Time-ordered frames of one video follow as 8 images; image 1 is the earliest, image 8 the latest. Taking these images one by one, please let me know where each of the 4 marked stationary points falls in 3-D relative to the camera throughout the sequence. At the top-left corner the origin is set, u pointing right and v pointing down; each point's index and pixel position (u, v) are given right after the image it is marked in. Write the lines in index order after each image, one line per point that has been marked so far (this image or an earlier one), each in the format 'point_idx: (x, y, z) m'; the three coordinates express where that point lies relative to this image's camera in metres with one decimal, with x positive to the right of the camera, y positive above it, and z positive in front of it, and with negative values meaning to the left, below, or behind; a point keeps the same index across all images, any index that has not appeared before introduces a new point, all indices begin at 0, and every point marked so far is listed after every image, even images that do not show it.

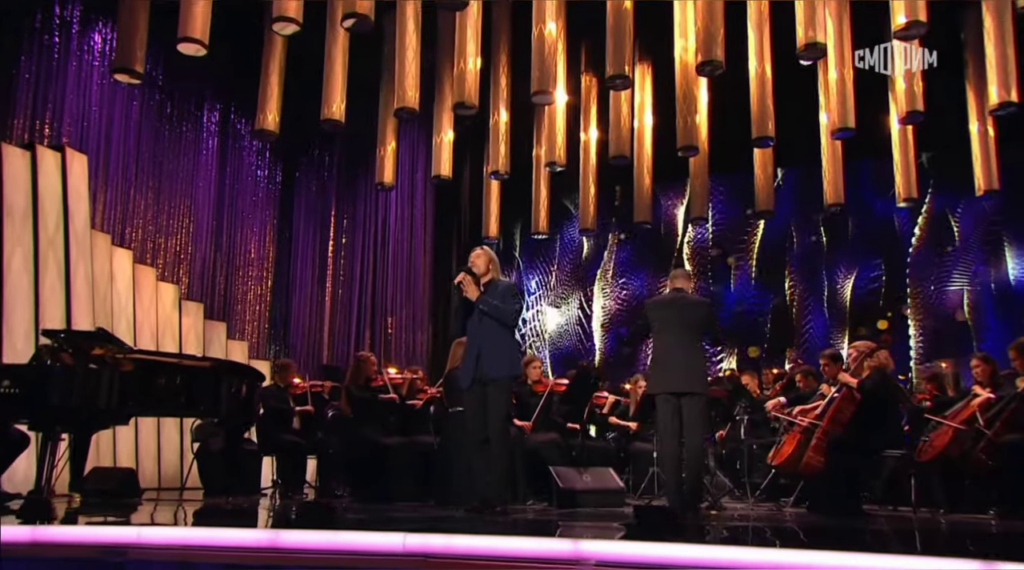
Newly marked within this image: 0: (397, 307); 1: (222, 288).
0: (-1.0, -0.2, +9.8) m
1: (-2.4, 0.0, +8.9) m
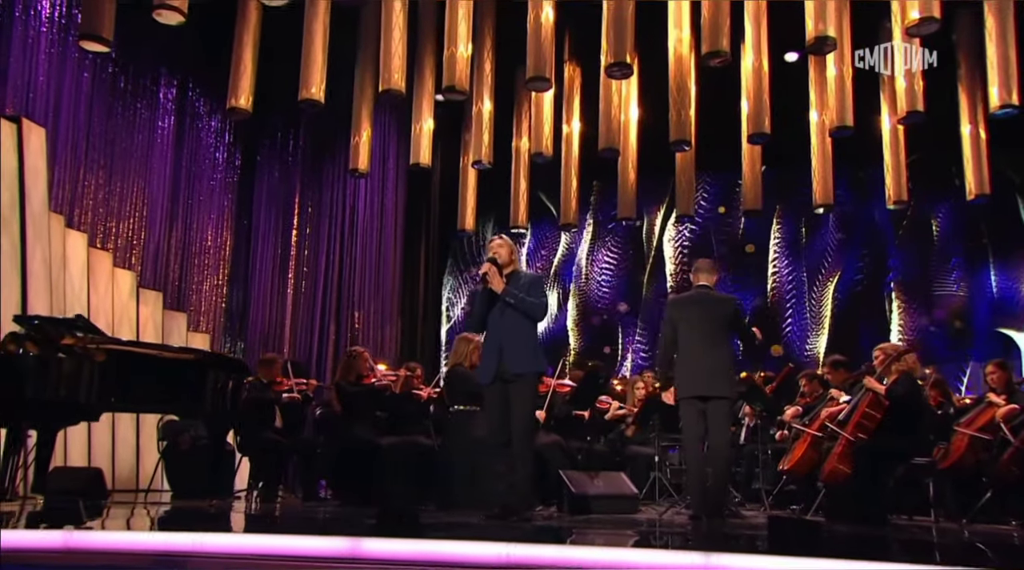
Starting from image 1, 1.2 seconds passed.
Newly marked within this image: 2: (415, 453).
0: (-1.2, -0.2, +9.3) m
1: (-2.6, +0.1, +8.4) m
2: (-0.5, -0.9, +6.3) m
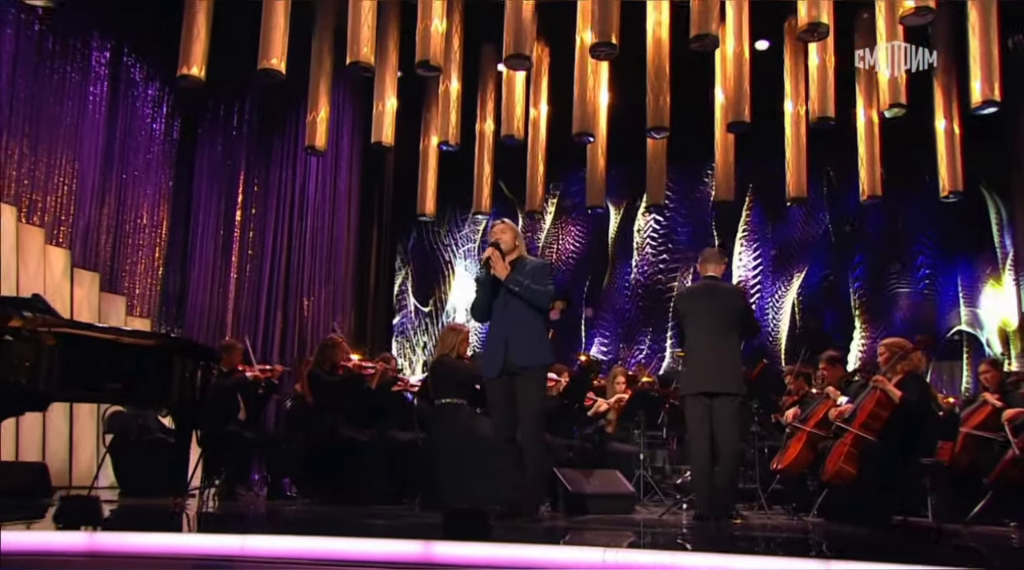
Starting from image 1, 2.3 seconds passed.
0: (-1.6, 0.0, +8.8) m
1: (-2.8, +0.2, +7.8) m
2: (-0.6, -0.9, +5.9) m
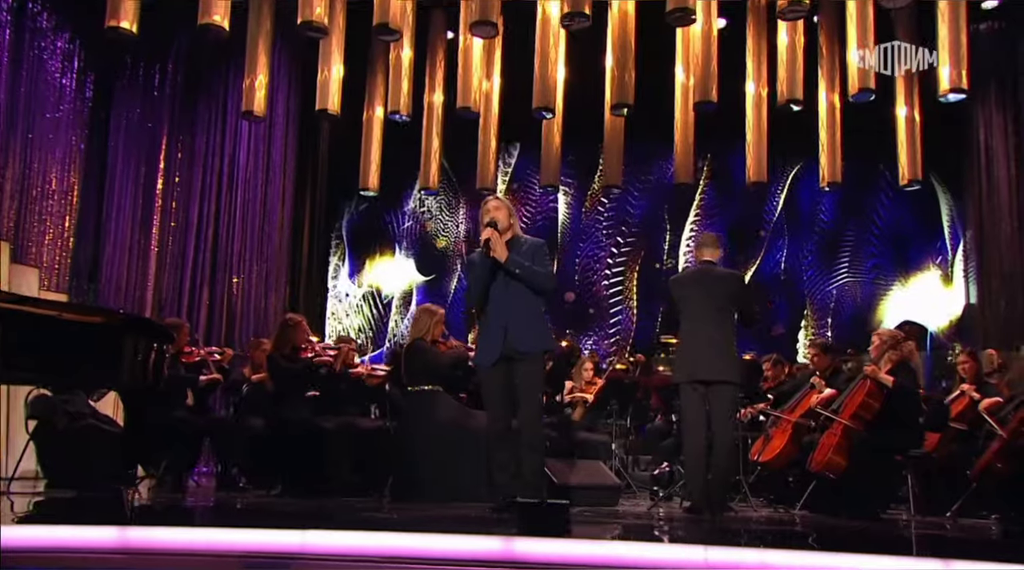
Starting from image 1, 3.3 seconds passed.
0: (-2.0, +0.2, +8.3) m
1: (-3.1, +0.4, +7.1) m
2: (-0.8, -0.7, +5.4) m
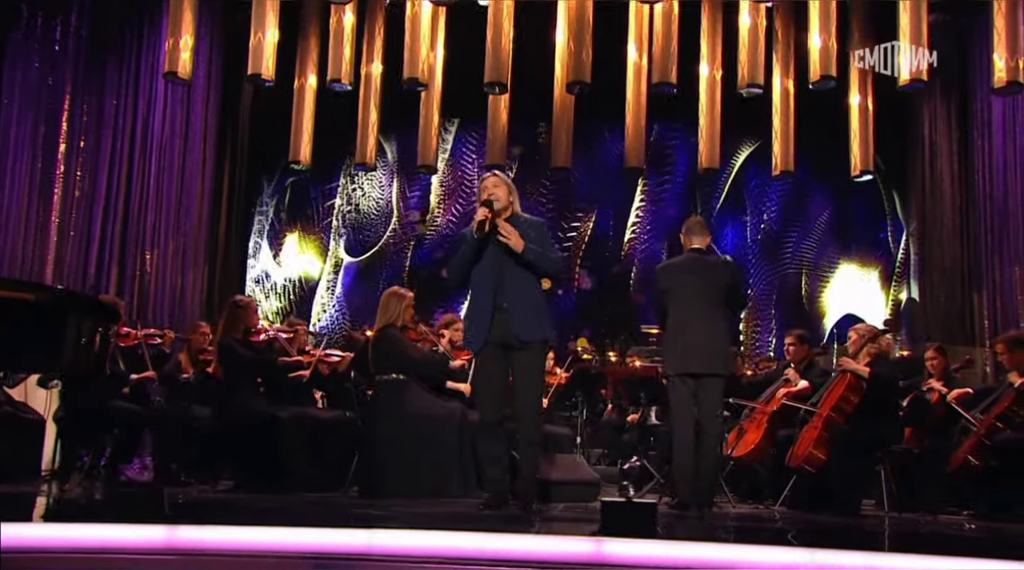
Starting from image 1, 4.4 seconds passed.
0: (-2.4, +0.3, +7.6) m
1: (-3.4, +0.6, +6.3) m
2: (-0.9, -0.6, +5.0) m
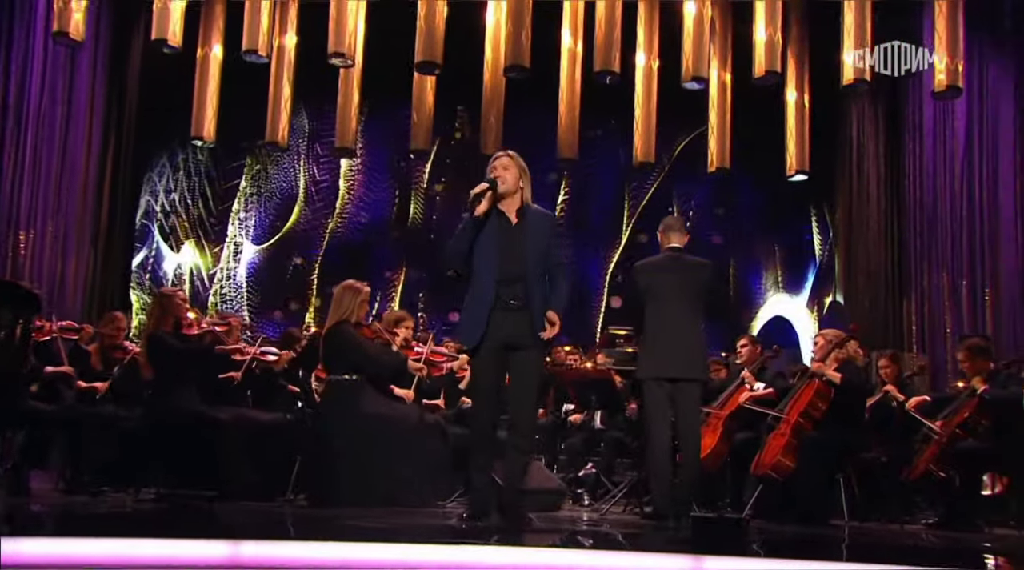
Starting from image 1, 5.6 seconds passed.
0: (-2.9, +0.4, +6.8) m
1: (-3.7, +0.7, +5.4) m
2: (-1.0, -0.6, +4.4) m
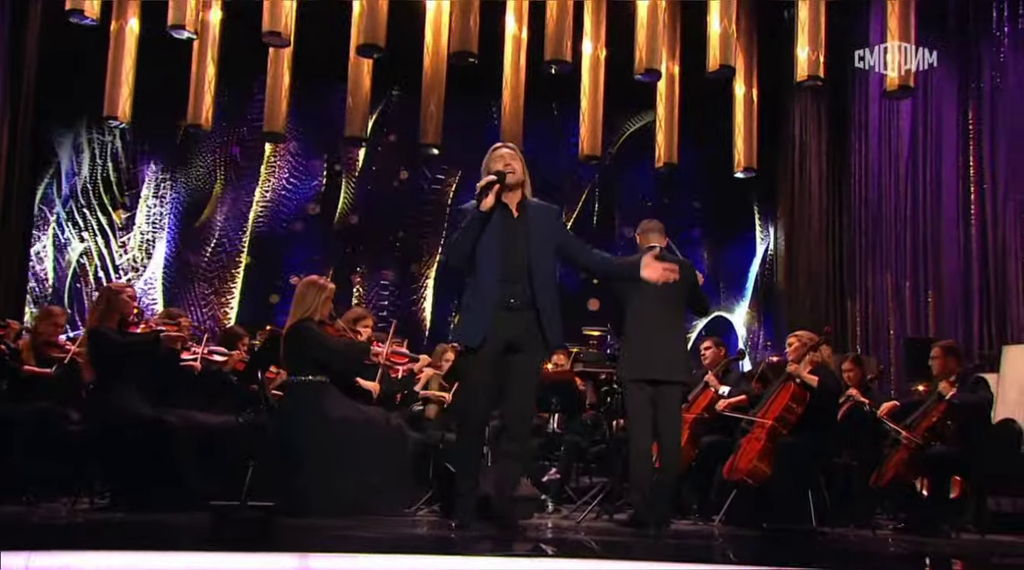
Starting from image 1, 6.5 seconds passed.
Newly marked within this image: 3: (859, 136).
0: (-3.3, +0.5, +6.2) m
1: (-3.8, +0.8, +4.7) m
2: (-1.1, -0.6, +4.0) m
3: (+2.2, +1.0, +7.1) m
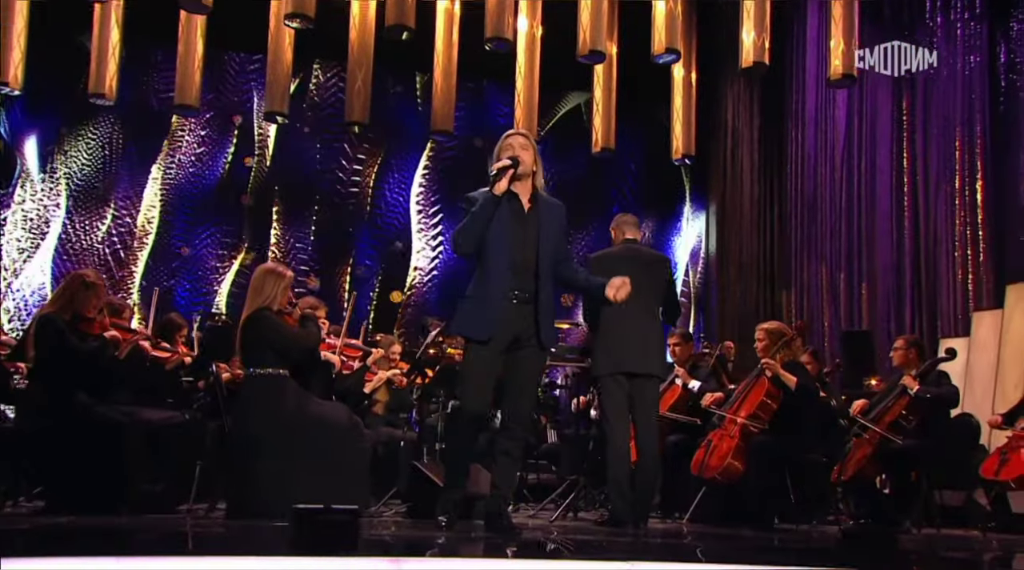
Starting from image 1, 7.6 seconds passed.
0: (-3.6, +0.6, +5.4) m
1: (-3.9, +0.8, +3.8) m
2: (-1.2, -0.5, +3.5) m
3: (+1.8, +1.0, +7.0) m
